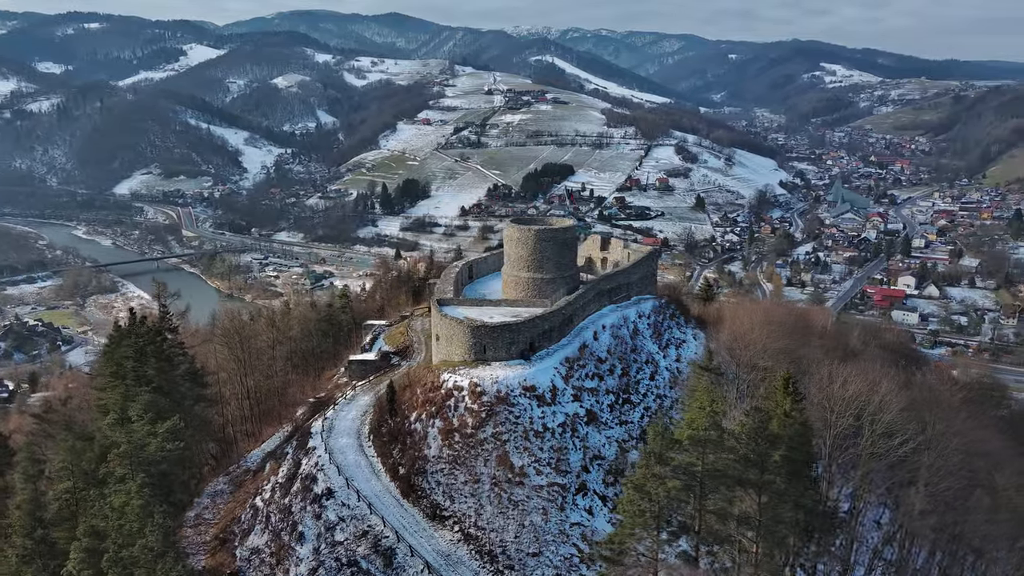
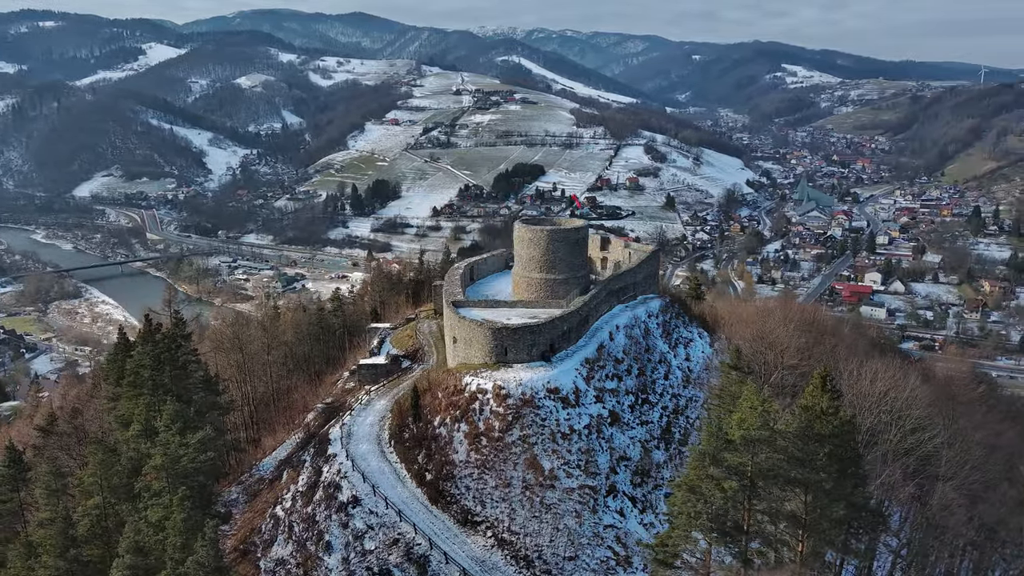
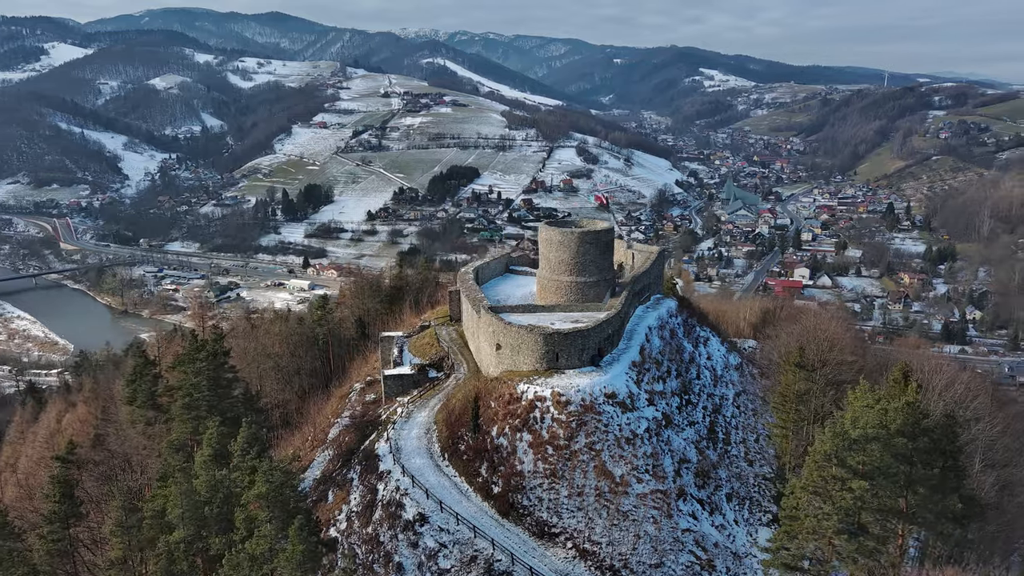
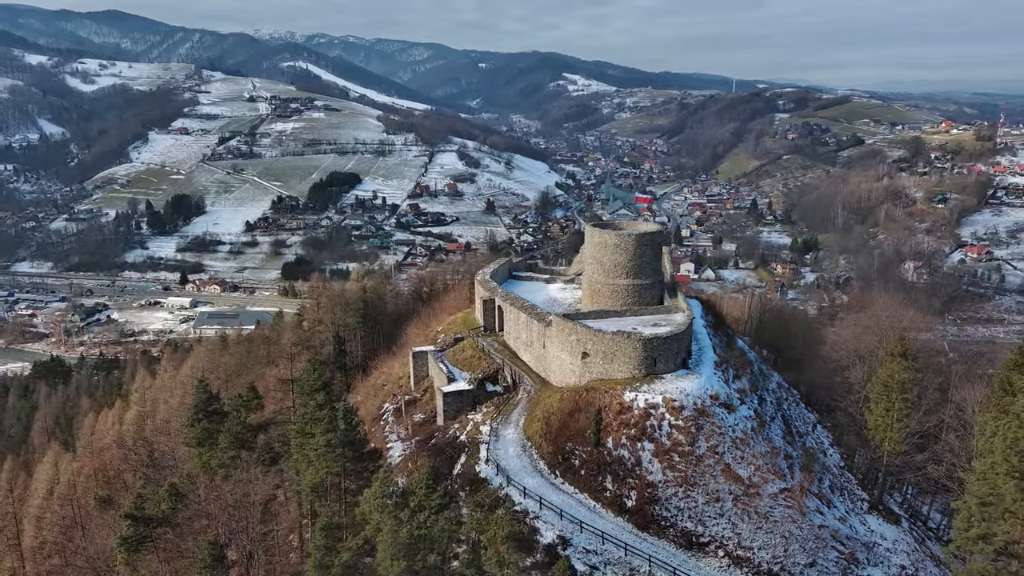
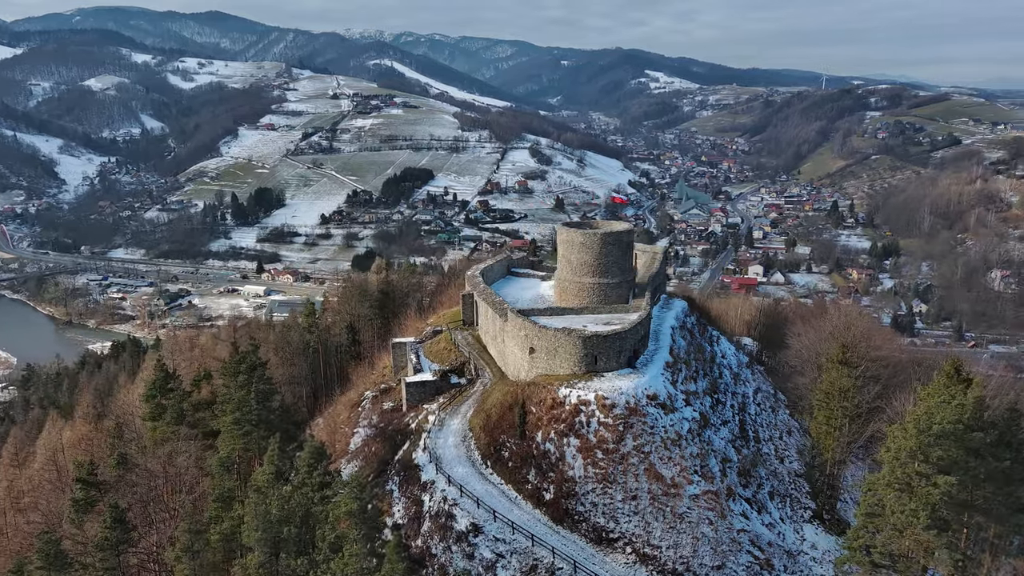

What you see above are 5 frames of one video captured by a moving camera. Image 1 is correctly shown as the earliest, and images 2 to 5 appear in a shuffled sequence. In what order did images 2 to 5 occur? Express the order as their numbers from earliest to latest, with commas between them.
2, 3, 5, 4
